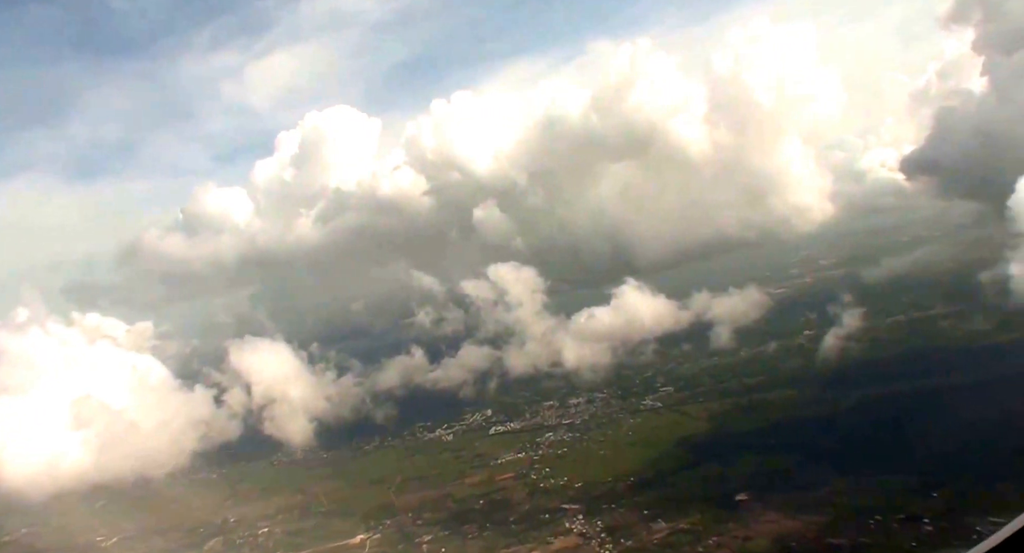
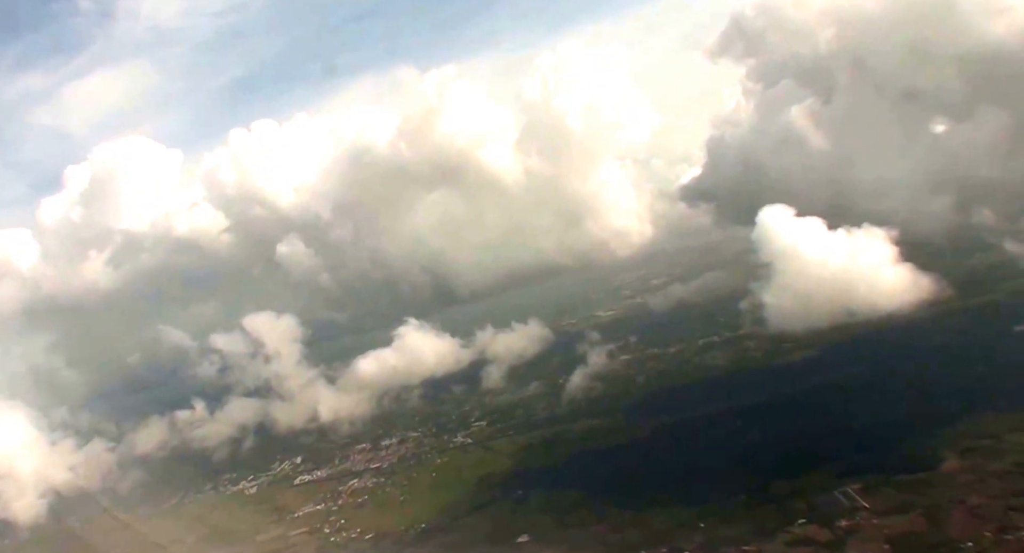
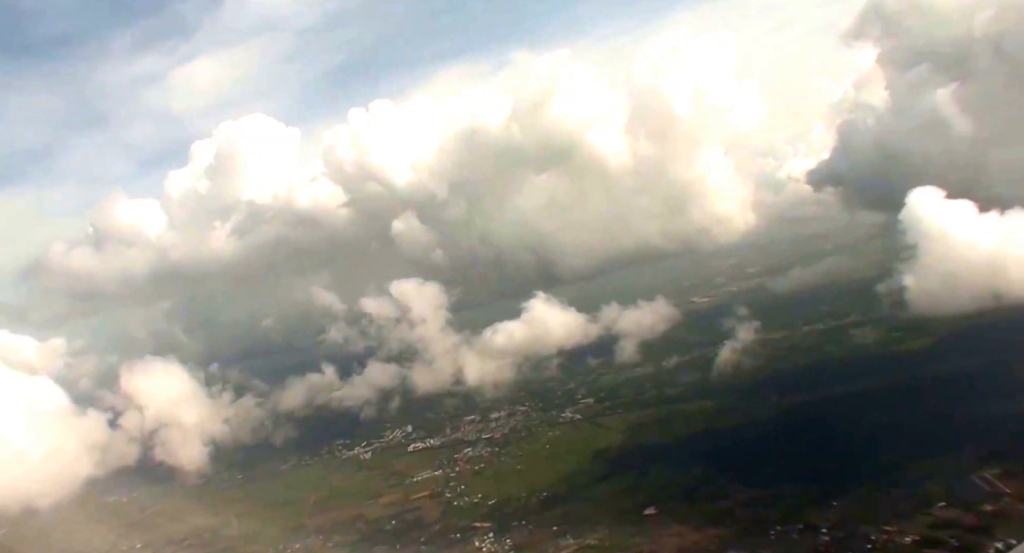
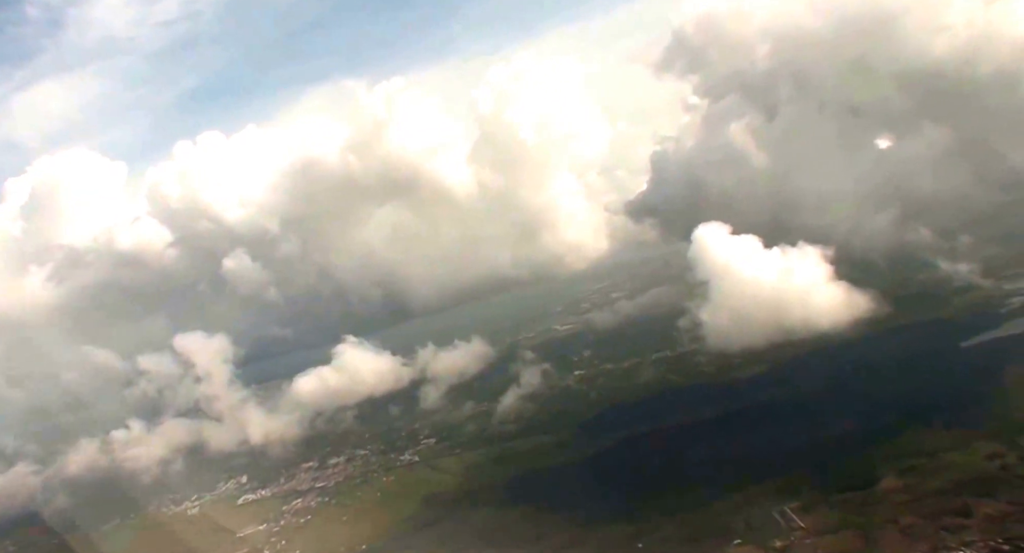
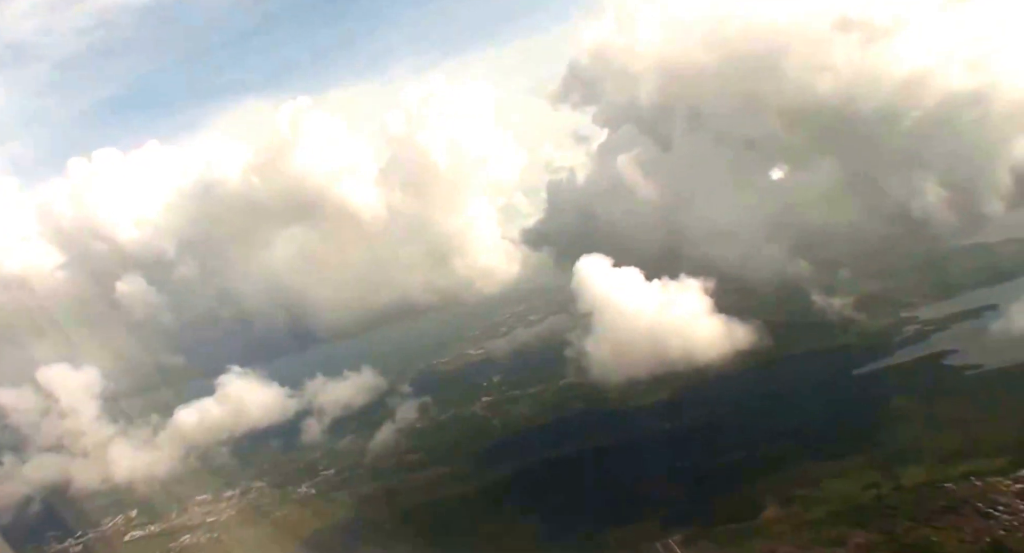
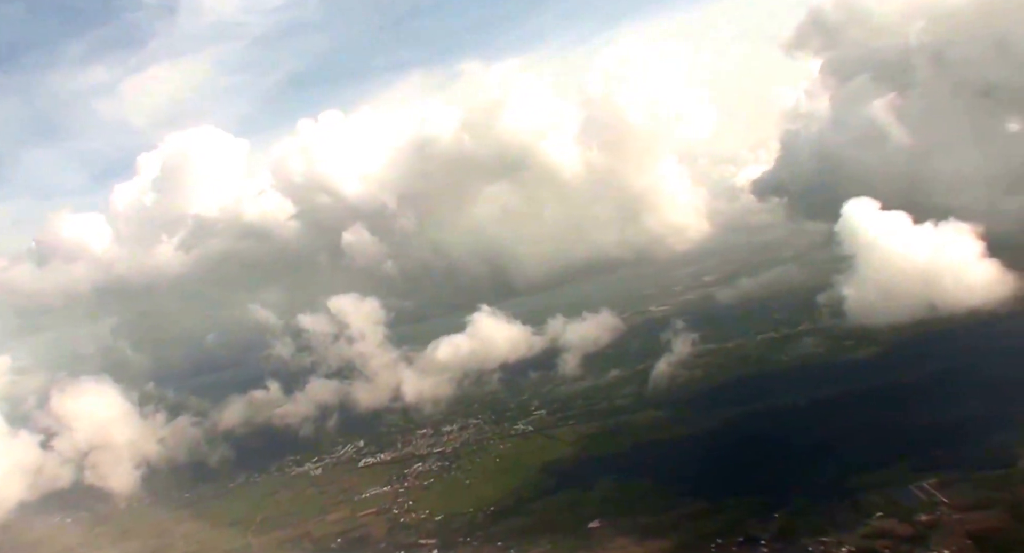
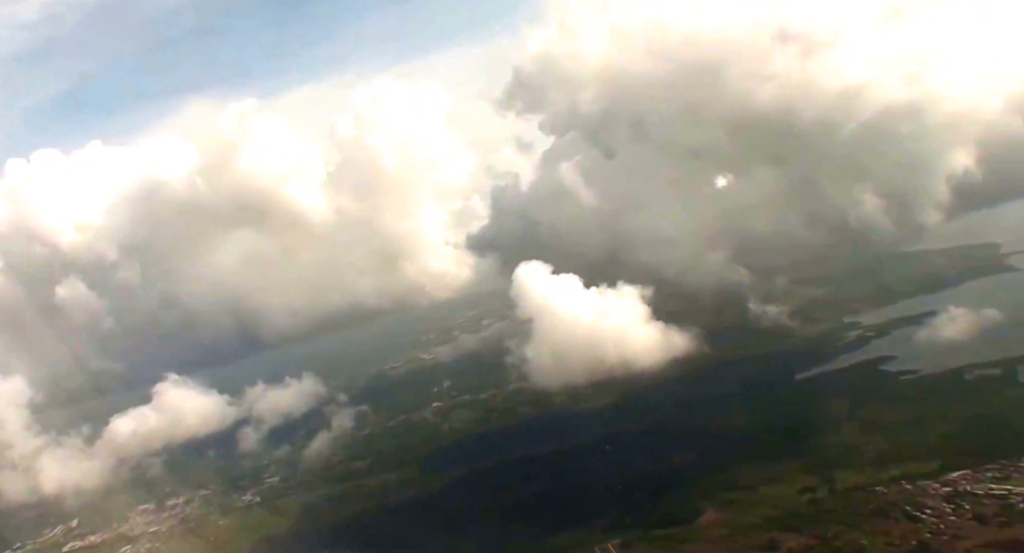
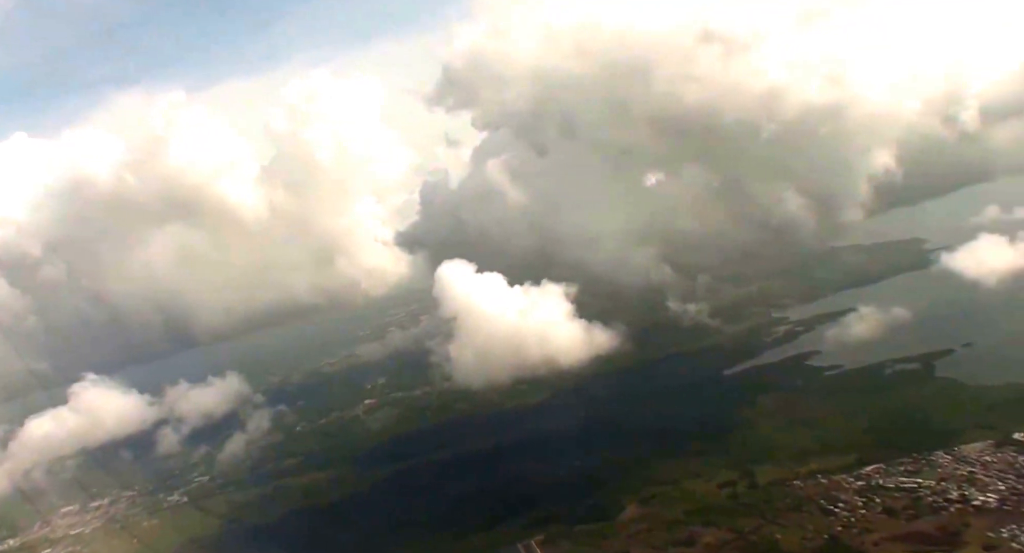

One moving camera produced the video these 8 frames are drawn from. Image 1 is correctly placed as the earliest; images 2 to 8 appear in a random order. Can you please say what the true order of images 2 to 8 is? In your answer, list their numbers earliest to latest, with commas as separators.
3, 6, 2, 4, 5, 7, 8
